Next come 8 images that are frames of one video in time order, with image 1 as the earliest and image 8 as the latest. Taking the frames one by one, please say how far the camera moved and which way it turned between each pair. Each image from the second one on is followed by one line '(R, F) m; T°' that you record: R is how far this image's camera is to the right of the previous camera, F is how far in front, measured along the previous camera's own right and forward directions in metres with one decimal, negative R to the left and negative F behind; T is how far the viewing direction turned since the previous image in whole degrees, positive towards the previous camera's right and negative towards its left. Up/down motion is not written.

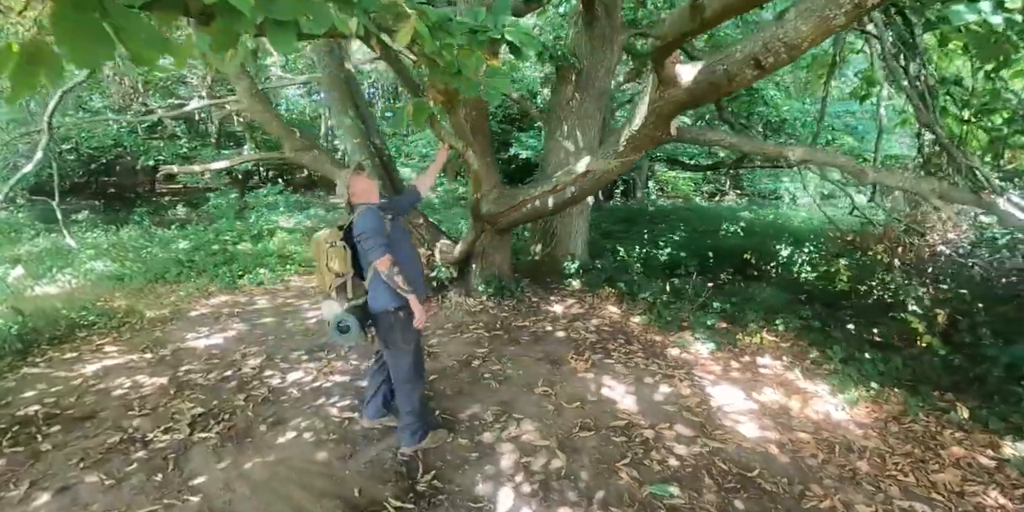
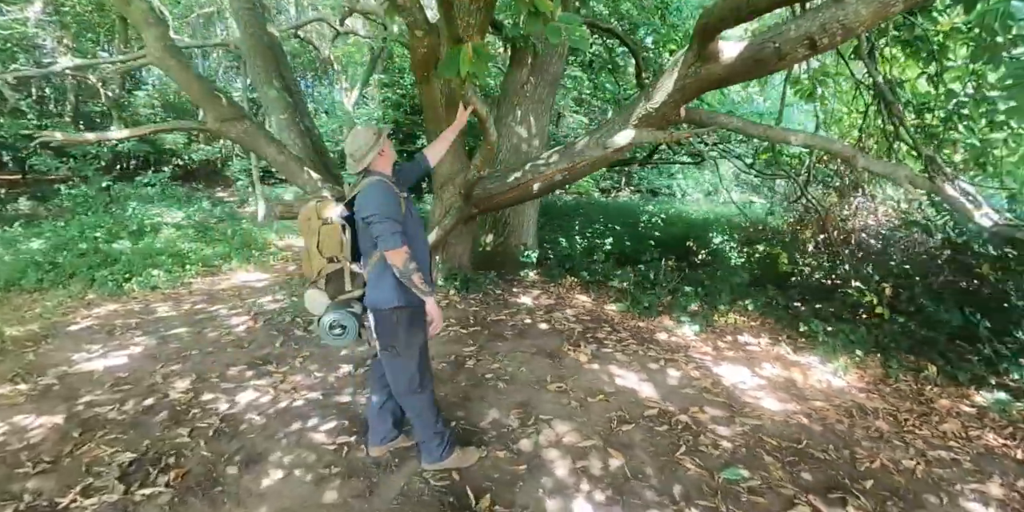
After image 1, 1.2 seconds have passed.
(-1.0, +0.5) m; +15°
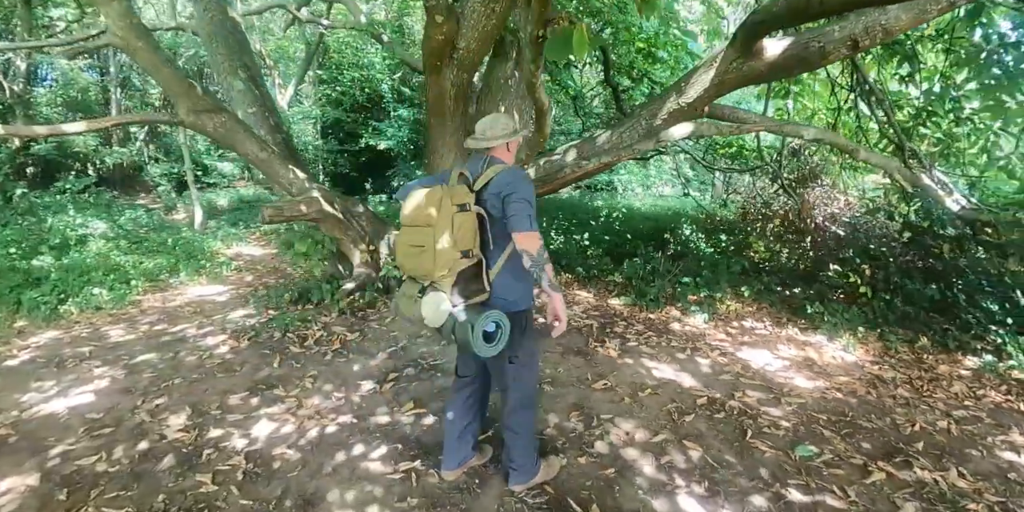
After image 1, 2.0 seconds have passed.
(-0.9, +0.2) m; +9°
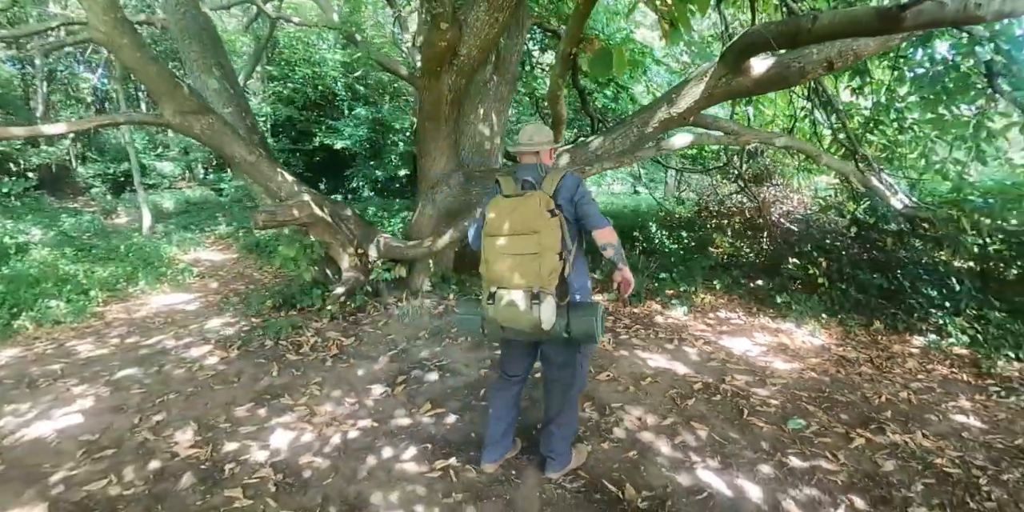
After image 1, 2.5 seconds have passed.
(-0.5, -0.1) m; +7°
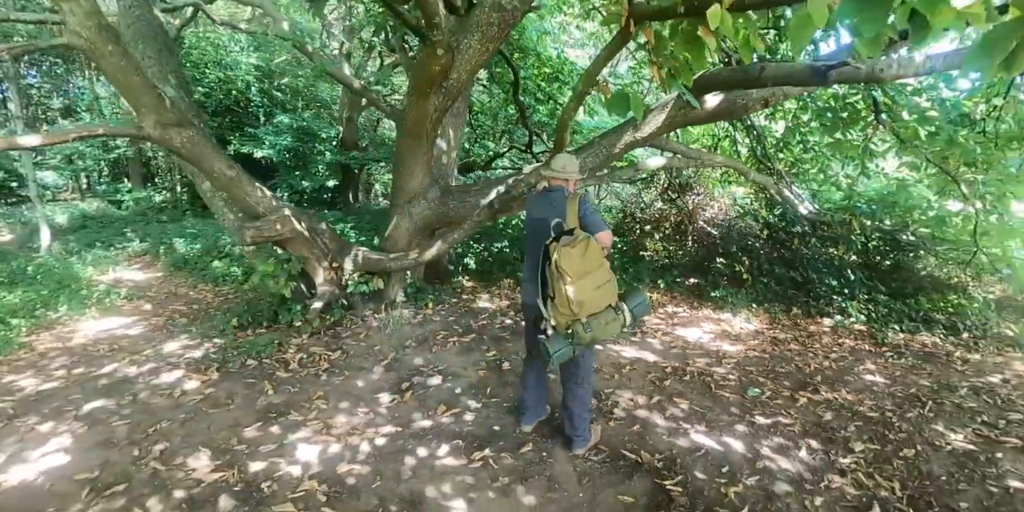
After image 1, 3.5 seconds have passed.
(-0.8, -0.3) m; +11°
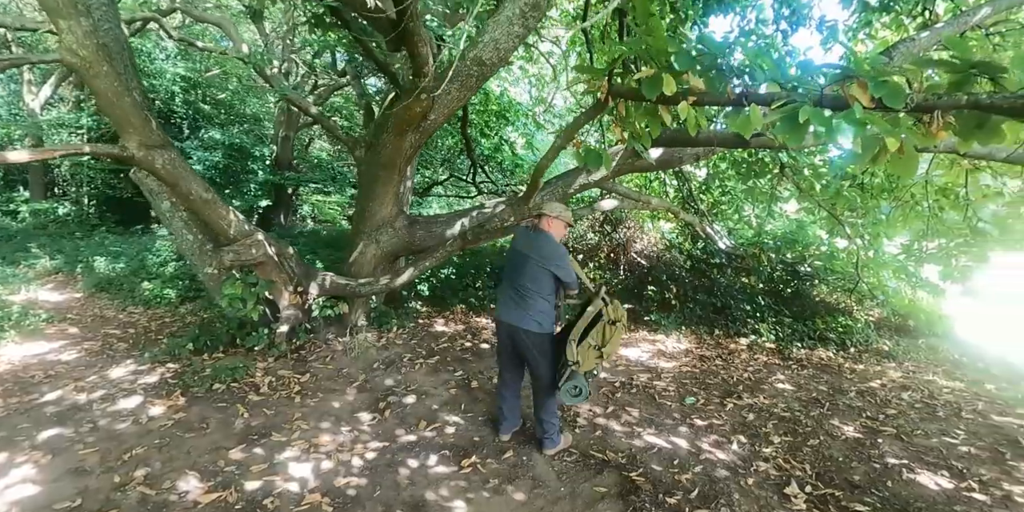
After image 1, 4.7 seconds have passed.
(-0.5, -0.4) m; +10°
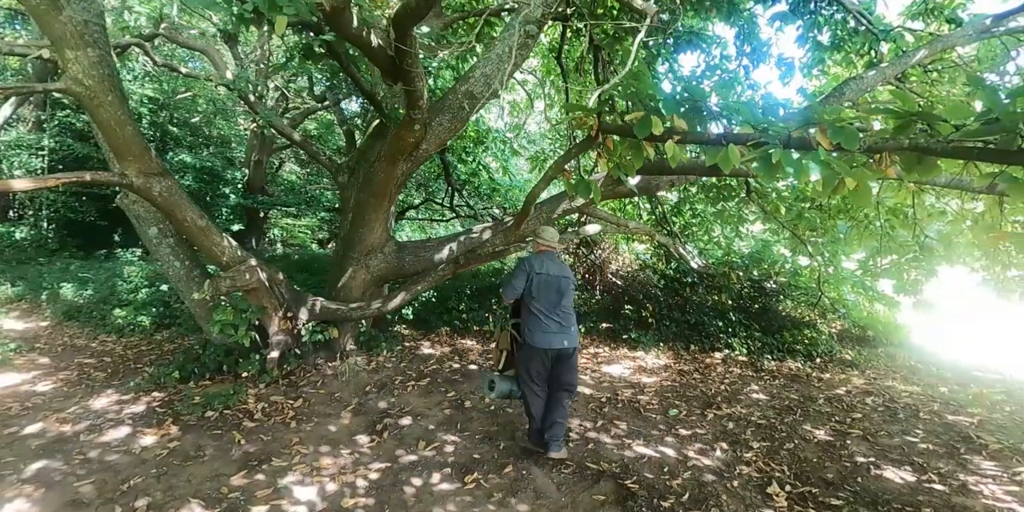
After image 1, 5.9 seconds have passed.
(-0.2, -0.2) m; +4°
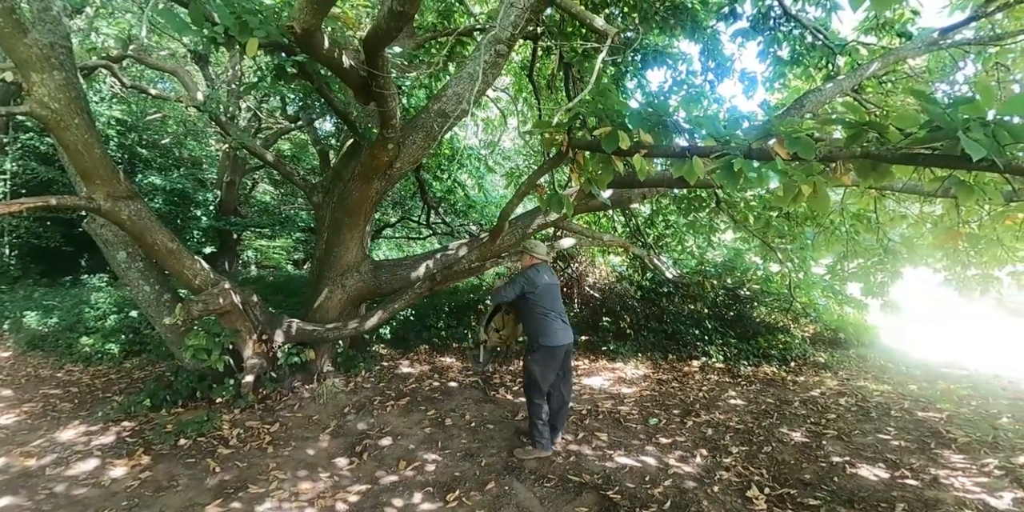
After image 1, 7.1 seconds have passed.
(0.0, 0.0) m; +2°
